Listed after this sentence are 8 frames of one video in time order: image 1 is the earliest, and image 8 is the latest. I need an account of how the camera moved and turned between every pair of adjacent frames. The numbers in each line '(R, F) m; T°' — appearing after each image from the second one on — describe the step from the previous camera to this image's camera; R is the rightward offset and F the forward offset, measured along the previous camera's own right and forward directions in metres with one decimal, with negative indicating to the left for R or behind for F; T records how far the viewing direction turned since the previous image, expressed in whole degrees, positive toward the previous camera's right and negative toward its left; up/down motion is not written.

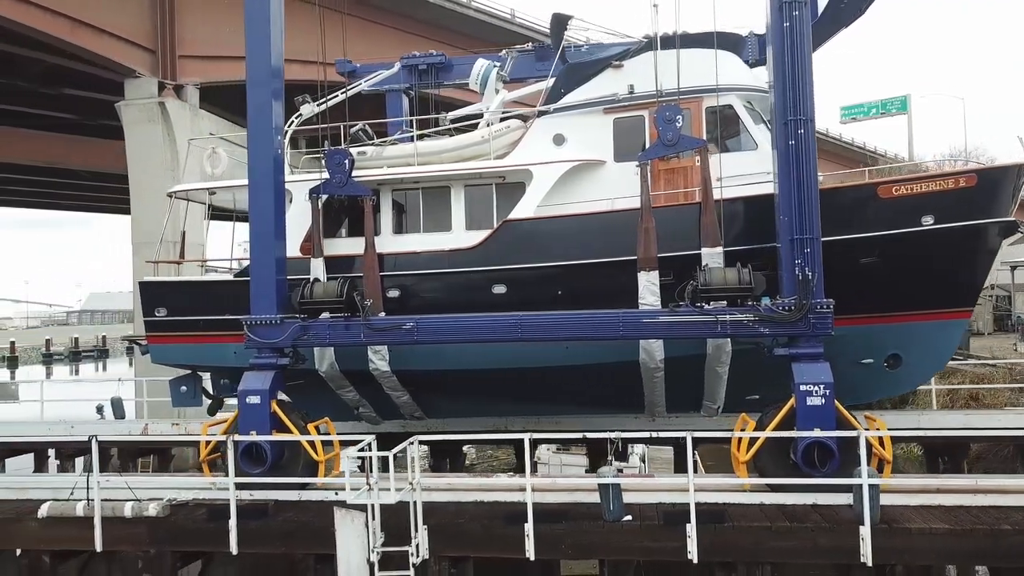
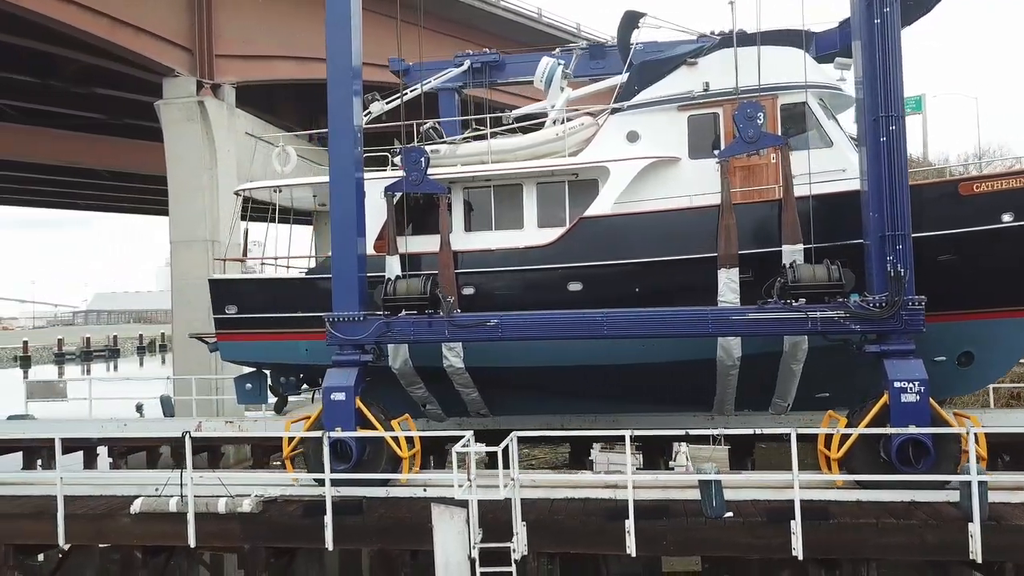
(-0.8, 0.0) m; 0°
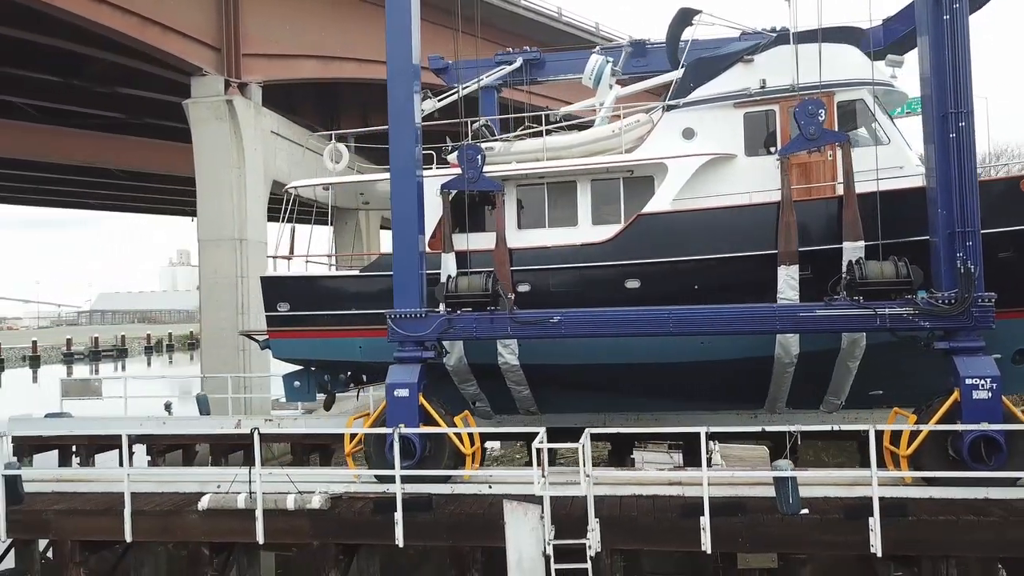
(-0.6, 0.0) m; 0°
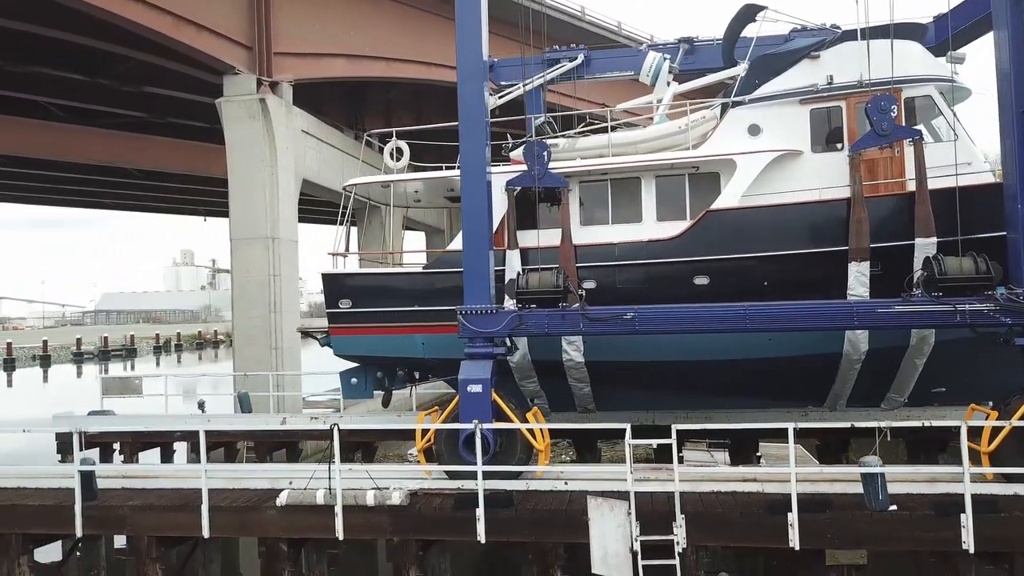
(-0.7, 0.0) m; 0°
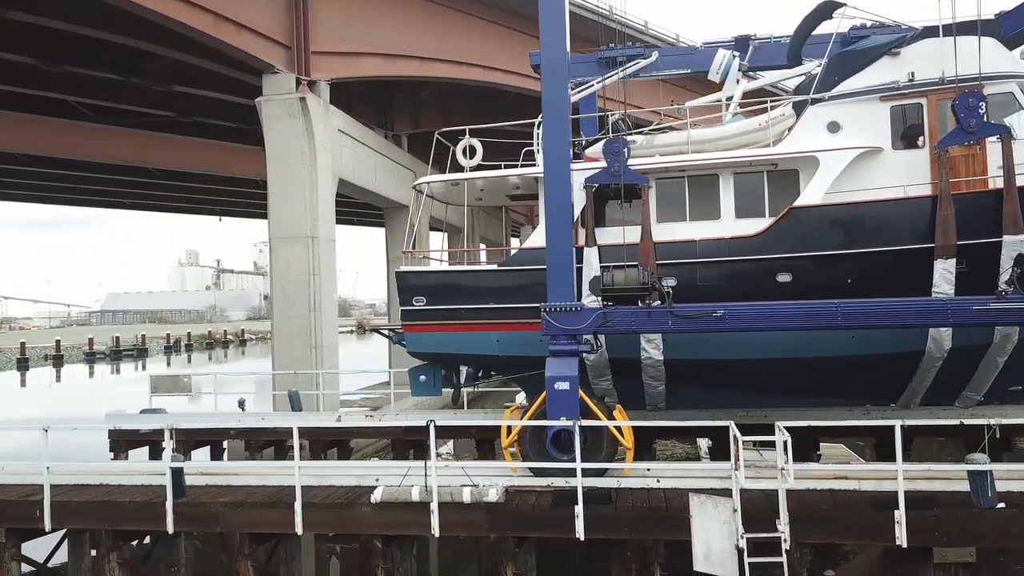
(-0.9, 0.0) m; 0°
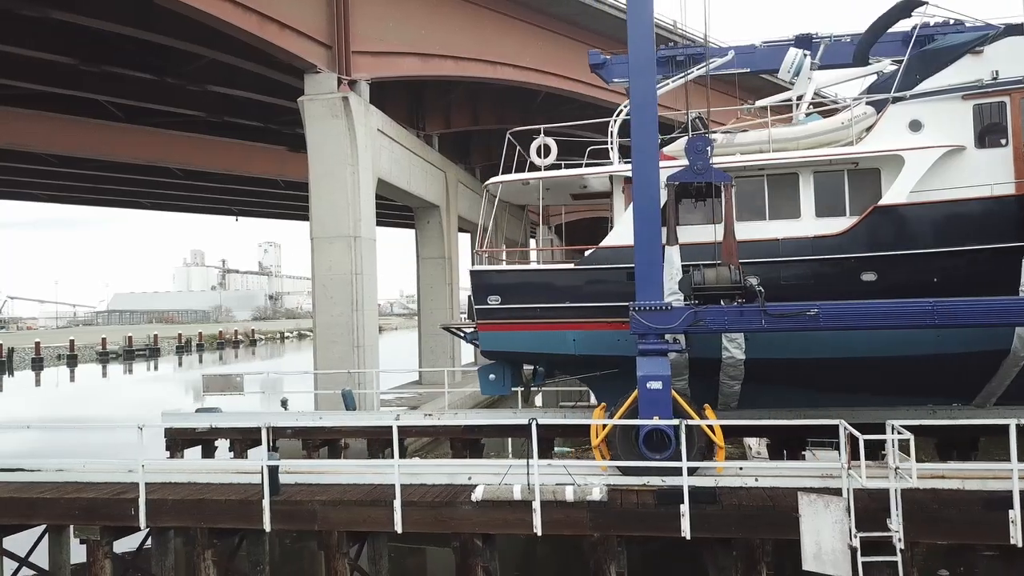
(-0.9, 0.0) m; 0°
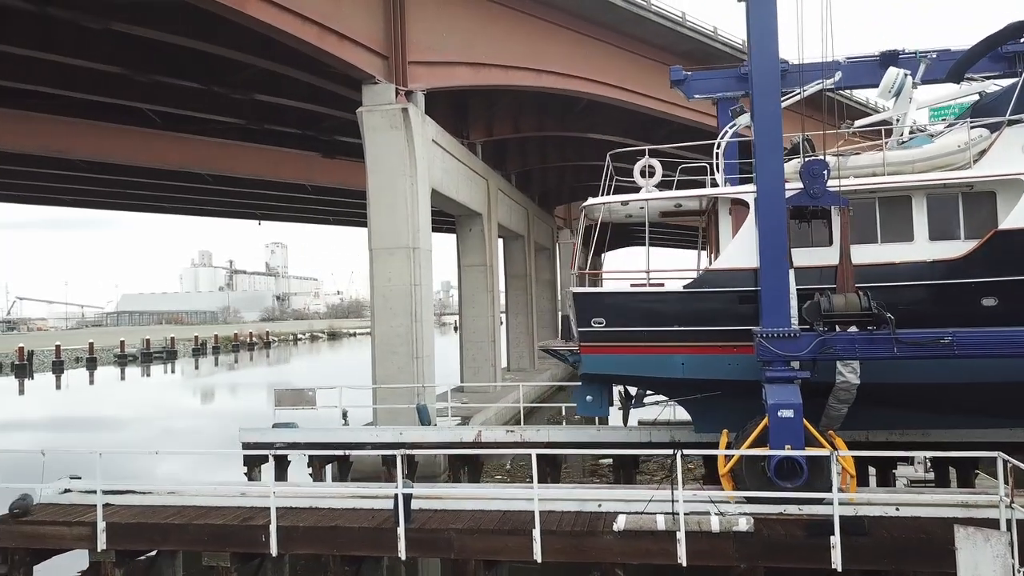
(-1.3, 0.0) m; 0°
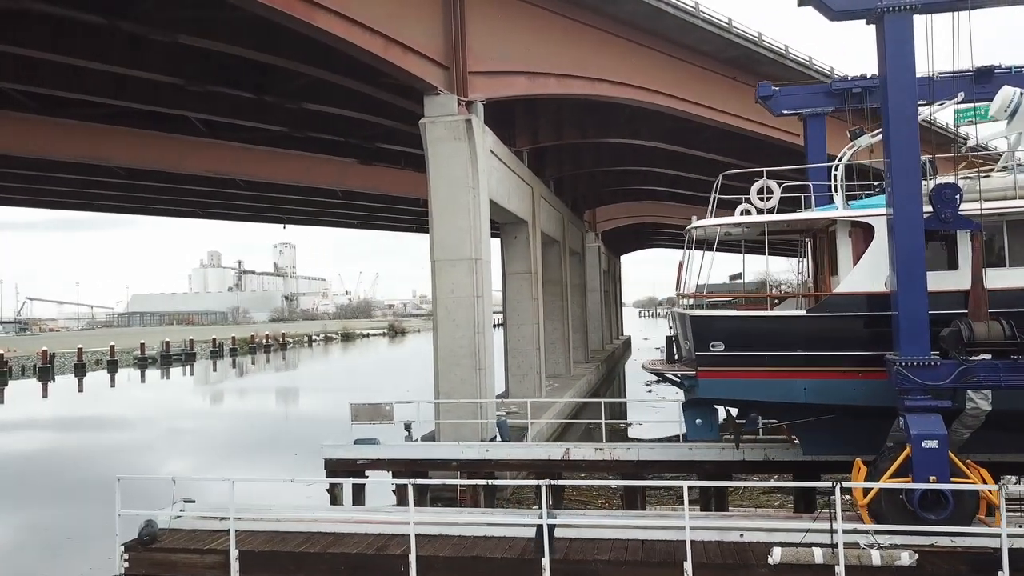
(-1.4, +0.1) m; 0°
